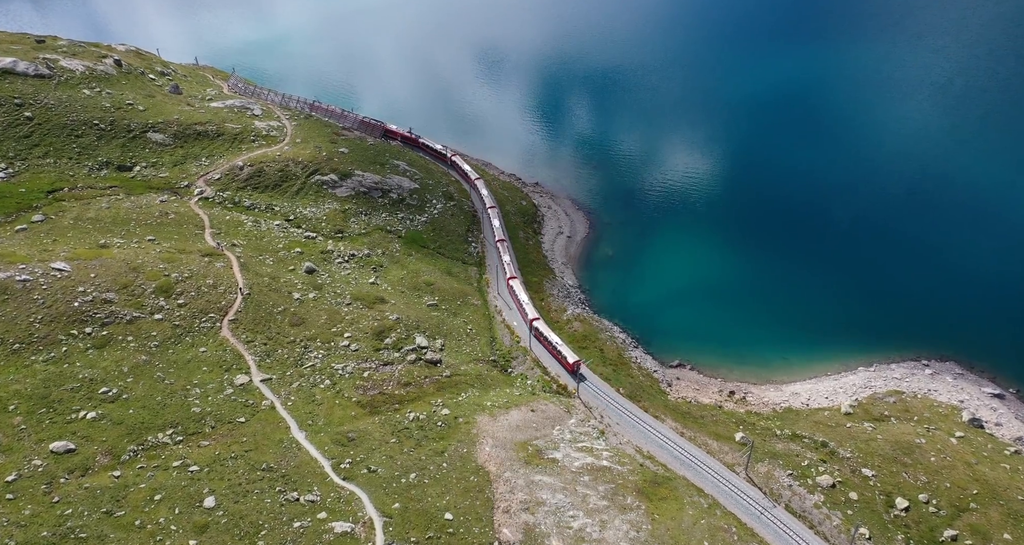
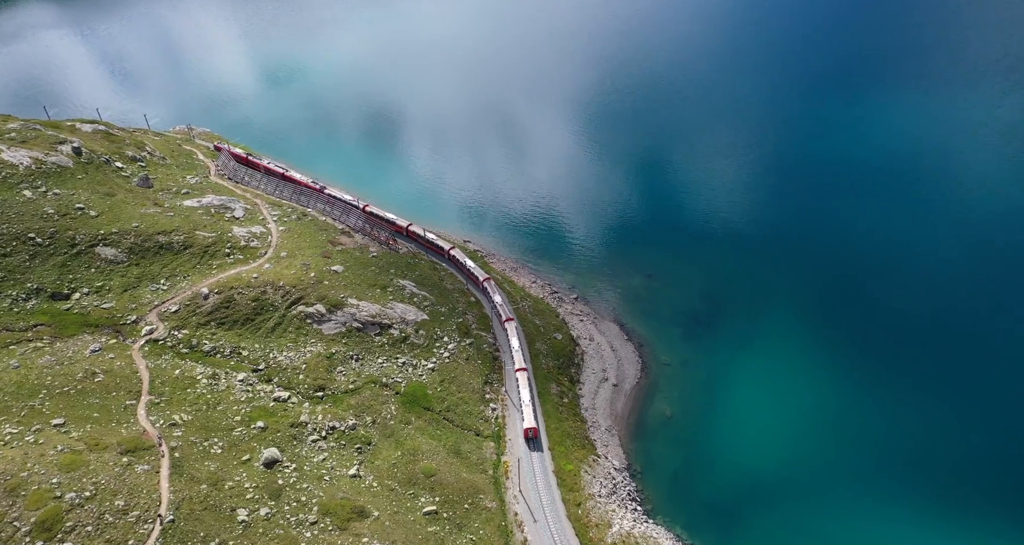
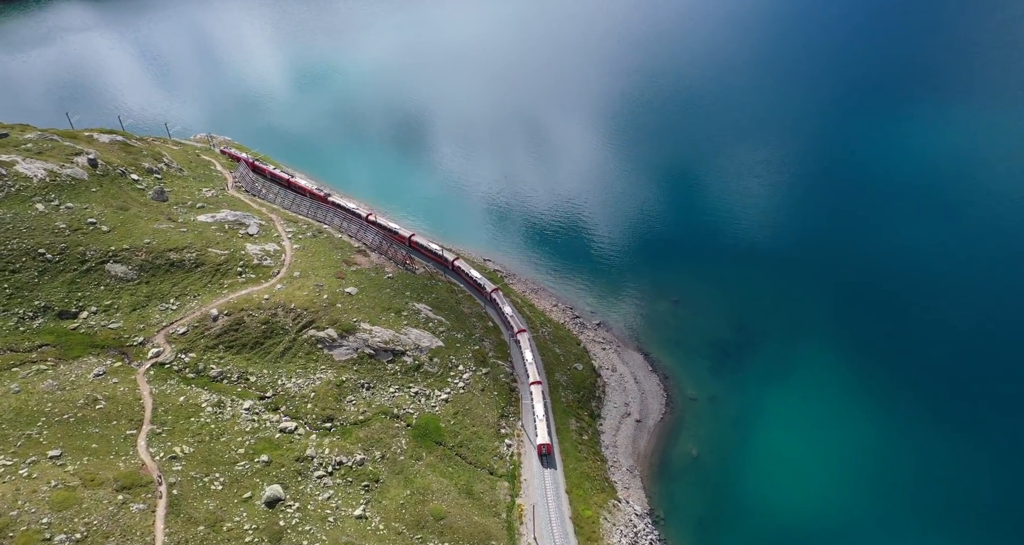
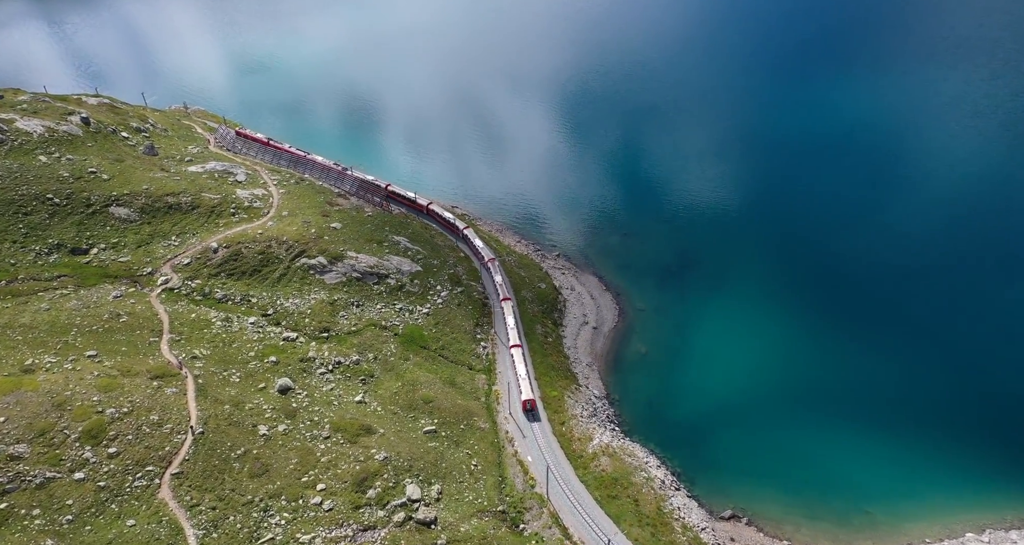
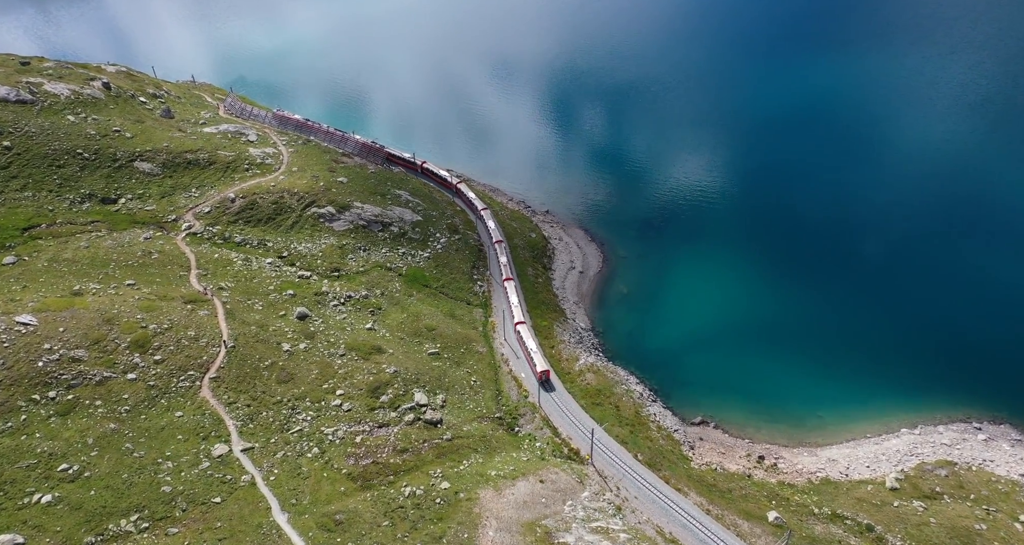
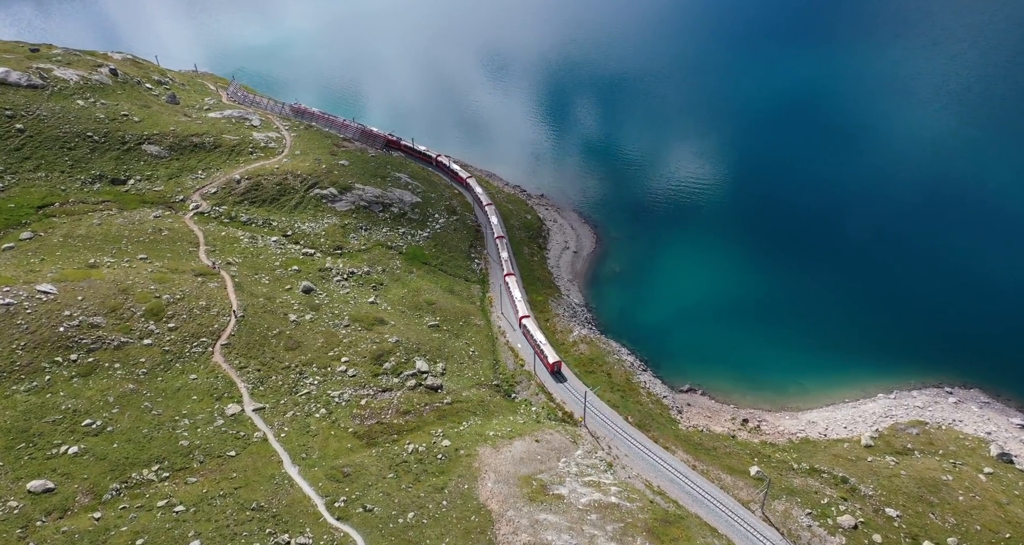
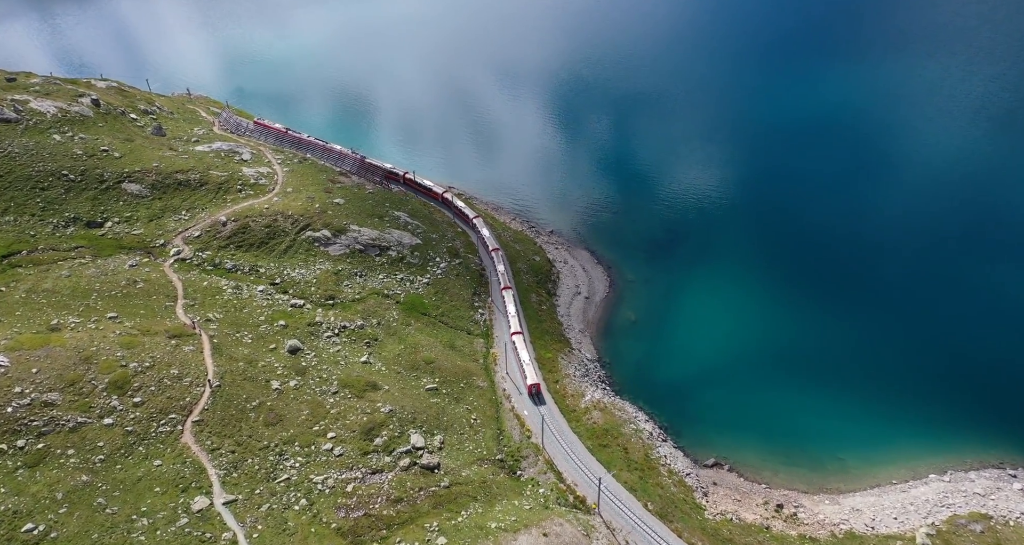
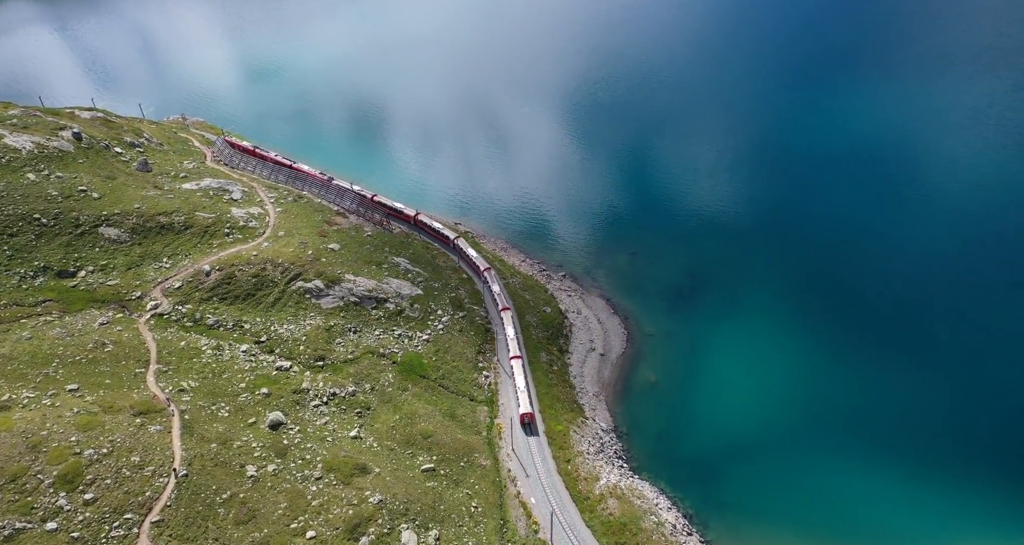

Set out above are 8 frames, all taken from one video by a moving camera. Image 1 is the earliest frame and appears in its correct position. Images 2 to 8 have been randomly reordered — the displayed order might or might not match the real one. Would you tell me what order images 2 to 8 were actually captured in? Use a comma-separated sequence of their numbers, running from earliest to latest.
6, 5, 7, 4, 8, 2, 3
